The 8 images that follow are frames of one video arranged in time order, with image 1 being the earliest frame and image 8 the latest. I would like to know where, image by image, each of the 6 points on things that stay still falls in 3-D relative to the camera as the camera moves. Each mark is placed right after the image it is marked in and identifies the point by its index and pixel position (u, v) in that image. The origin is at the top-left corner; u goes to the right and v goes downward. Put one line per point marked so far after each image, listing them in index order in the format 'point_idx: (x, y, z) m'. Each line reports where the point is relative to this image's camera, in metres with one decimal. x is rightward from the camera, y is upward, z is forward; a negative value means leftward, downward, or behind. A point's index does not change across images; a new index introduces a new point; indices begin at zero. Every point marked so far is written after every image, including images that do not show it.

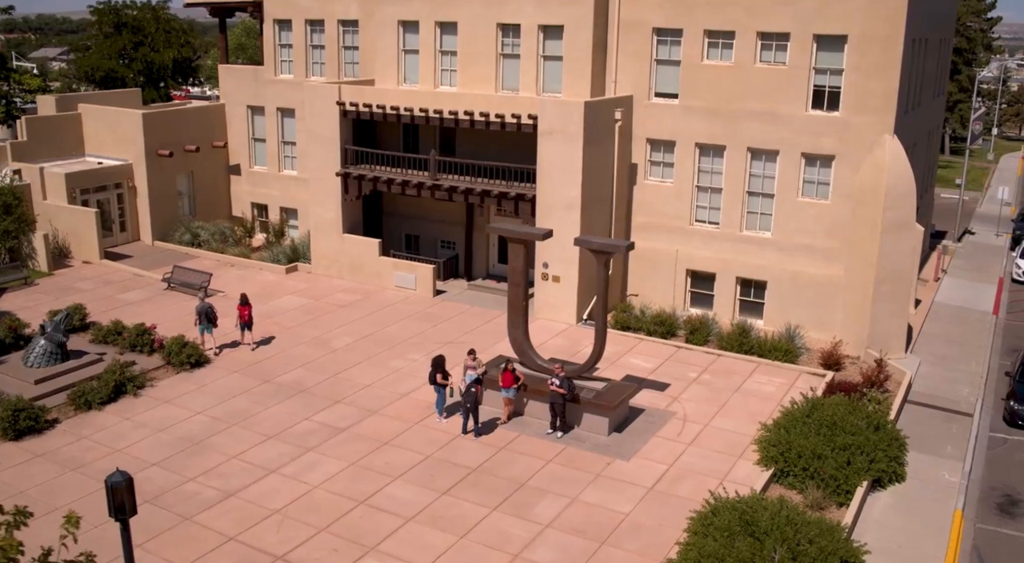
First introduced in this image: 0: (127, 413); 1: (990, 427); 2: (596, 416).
0: (-7.2, -2.5, +18.2) m
1: (+9.4, -2.9, +19.2) m
2: (+1.6, -2.4, +17.7) m
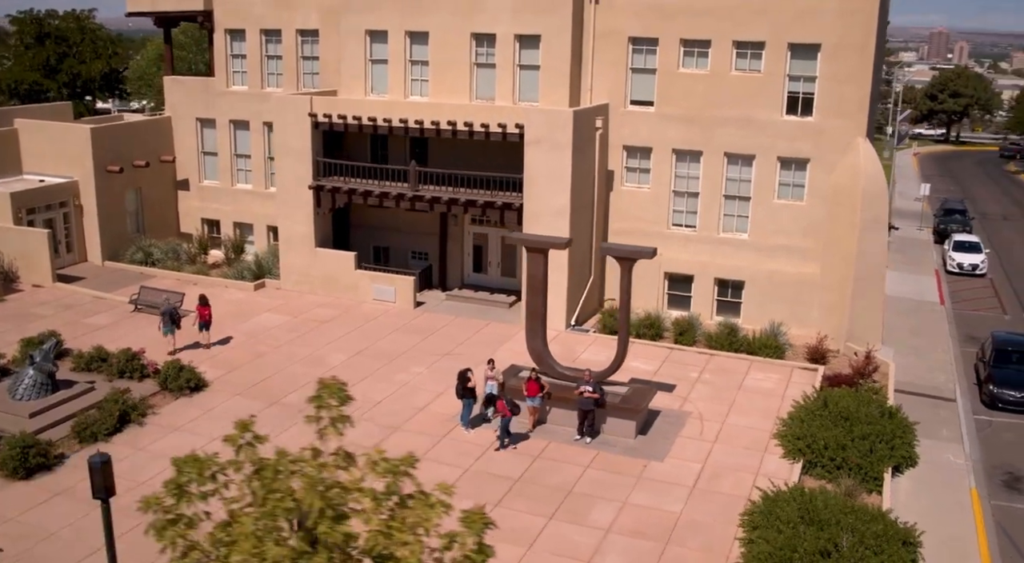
0: (-6.7, -2.9, +17.4) m
1: (+9.7, -2.7, +20.4) m
2: (+2.1, -2.5, +18.0) m
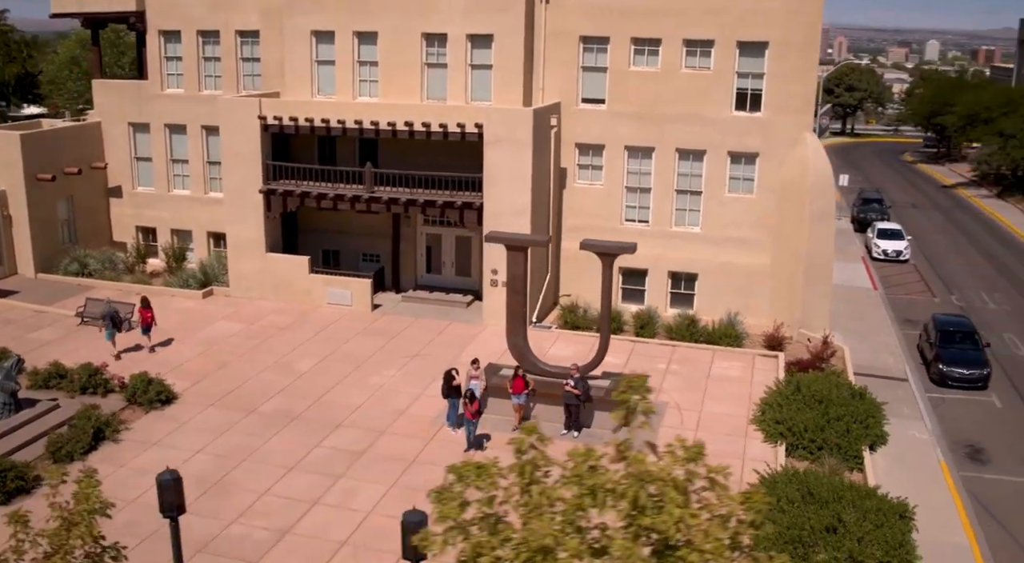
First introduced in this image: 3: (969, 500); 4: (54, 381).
0: (-6.8, -3.1, +16.8) m
1: (+9.1, -2.4, +21.5) m
2: (+1.8, -2.4, +18.3) m
3: (+7.8, -3.7, +16.6) m
4: (-9.1, -2.0, +19.2) m
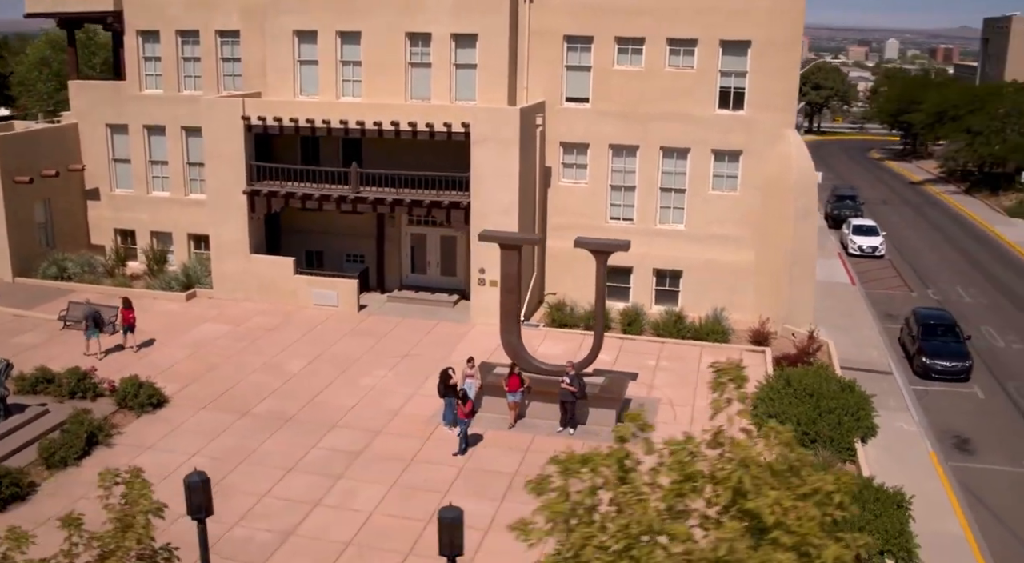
0: (-6.8, -3.1, +16.6) m
1: (+8.9, -2.2, +21.9) m
2: (+1.7, -2.4, +18.4) m
3: (+7.8, -3.6, +16.9) m
4: (-9.2, -2.0, +18.9) m
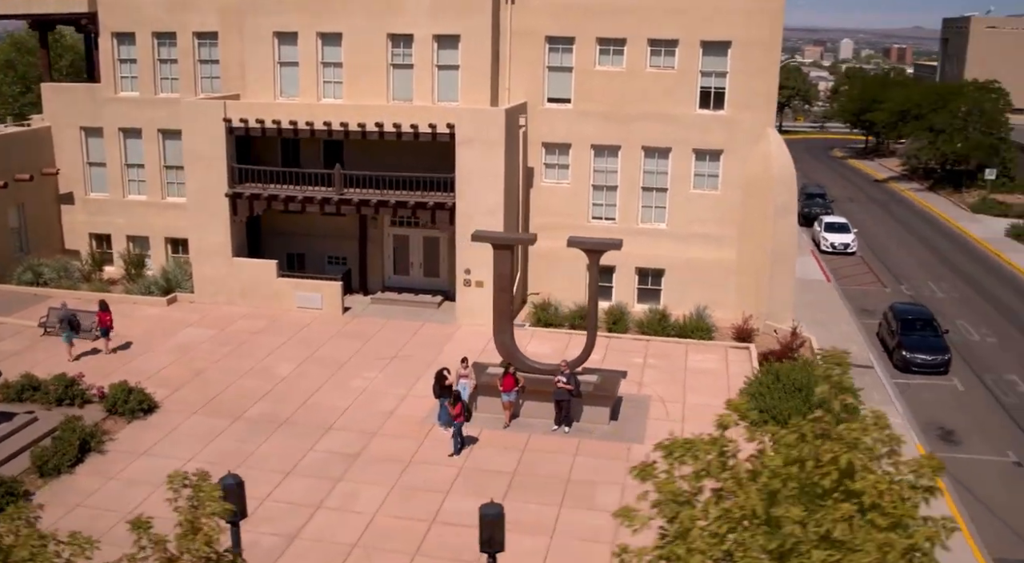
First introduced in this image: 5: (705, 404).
0: (-6.9, -3.2, +16.4) m
1: (+8.7, -2.1, +22.4) m
2: (+1.6, -2.4, +18.5) m
3: (+7.8, -3.5, +17.4) m
4: (-9.3, -2.1, +18.7) m
5: (+3.9, -2.5, +19.7) m
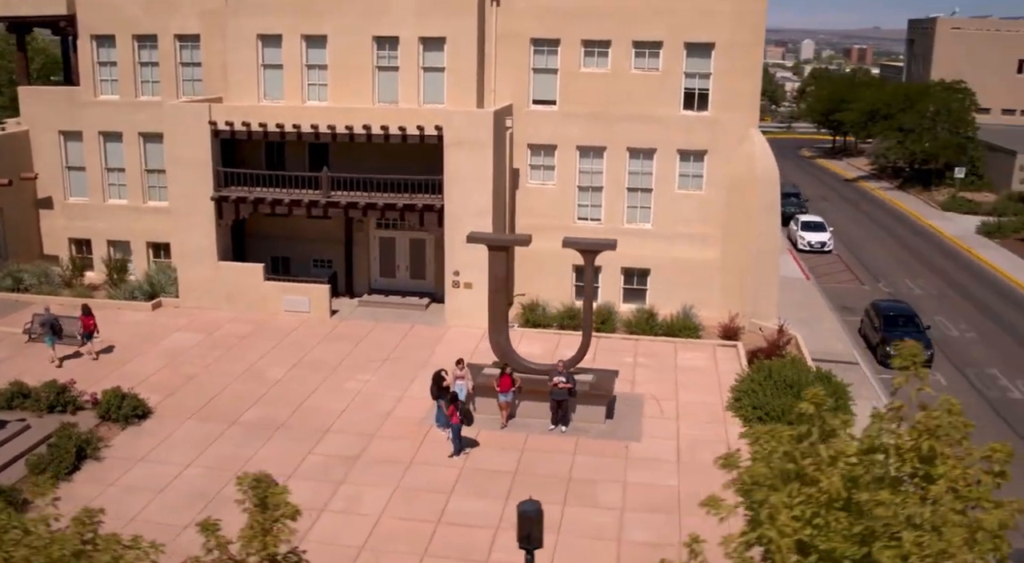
0: (-6.8, -3.3, +16.3) m
1: (+8.5, -2.1, +22.8) m
2: (+1.6, -2.4, +18.7) m
3: (+7.8, -3.5, +17.7) m
4: (-9.3, -2.3, +18.4) m
5: (+3.8, -2.5, +20.0) m
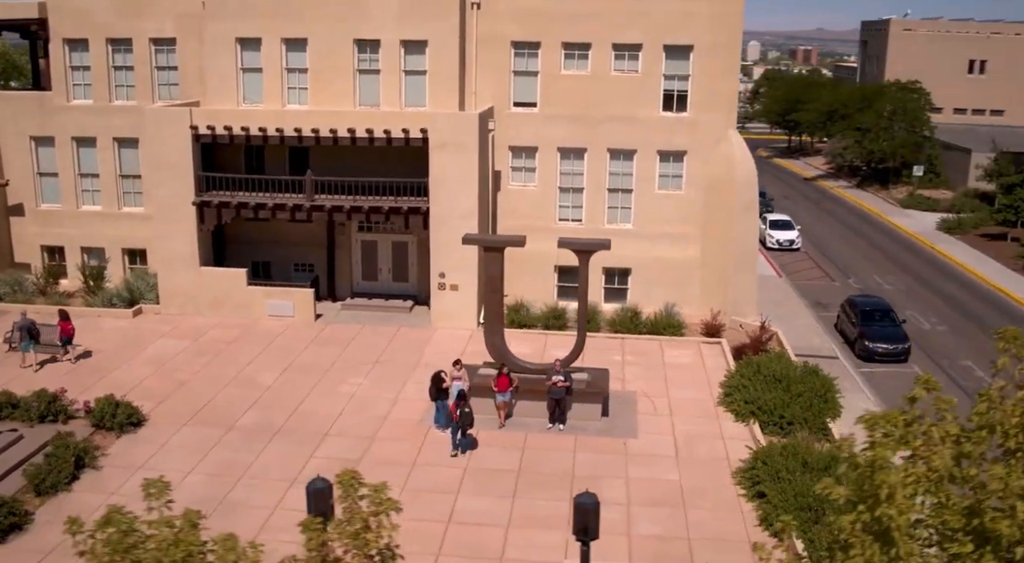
0: (-6.7, -3.4, +16.1) m
1: (+8.2, -2.0, +23.4) m
2: (+1.5, -2.4, +19.0) m
3: (+7.8, -3.4, +18.3) m
4: (-9.4, -2.4, +18.1) m
5: (+3.7, -2.4, +20.3) m
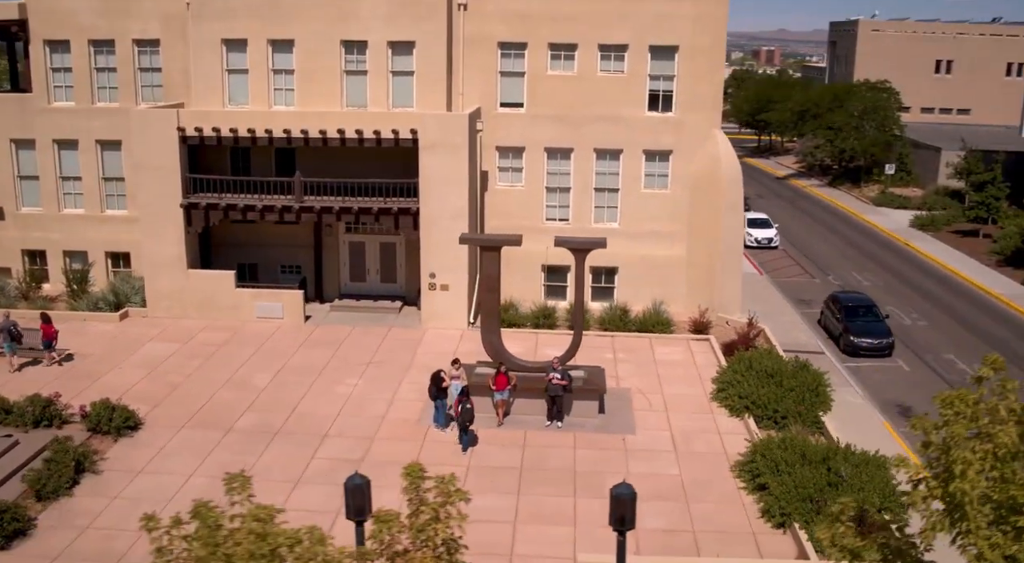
0: (-6.6, -3.5, +16.0) m
1: (+8.0, -1.9, +23.8) m
2: (+1.5, -2.3, +19.1) m
3: (+7.8, -3.3, +18.7) m
4: (-9.4, -2.5, +17.9) m
5: (+3.6, -2.4, +20.6) m
